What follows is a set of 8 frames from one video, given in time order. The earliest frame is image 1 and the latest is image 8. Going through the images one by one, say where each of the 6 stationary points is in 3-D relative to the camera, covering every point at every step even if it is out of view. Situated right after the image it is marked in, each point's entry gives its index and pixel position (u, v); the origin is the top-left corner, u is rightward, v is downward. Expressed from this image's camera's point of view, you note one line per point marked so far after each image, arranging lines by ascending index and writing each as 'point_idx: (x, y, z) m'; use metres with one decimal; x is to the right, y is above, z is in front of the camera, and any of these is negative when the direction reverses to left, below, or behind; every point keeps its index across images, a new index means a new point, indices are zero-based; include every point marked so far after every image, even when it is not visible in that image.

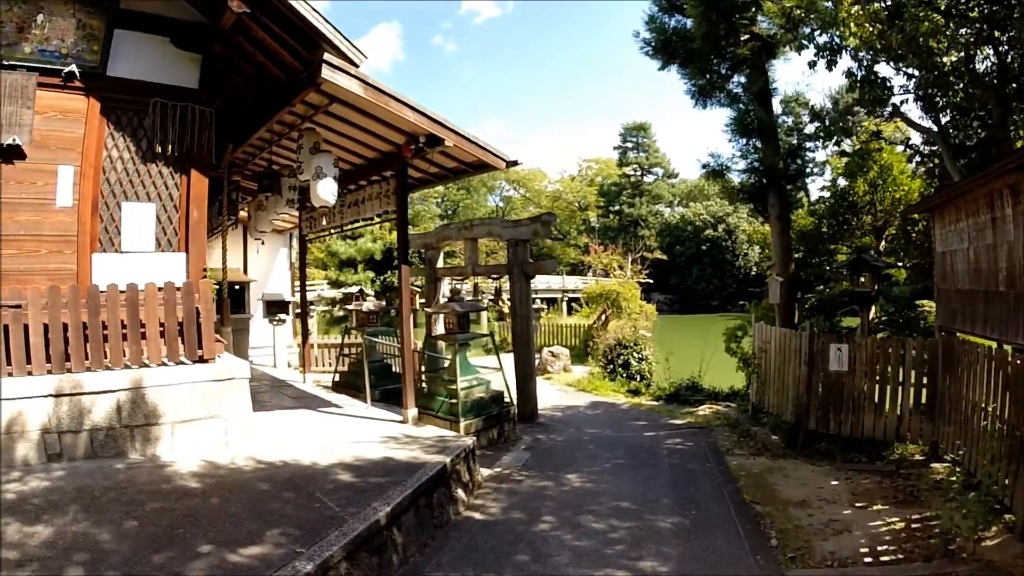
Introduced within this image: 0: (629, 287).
0: (+4.5, 0.0, +18.6) m
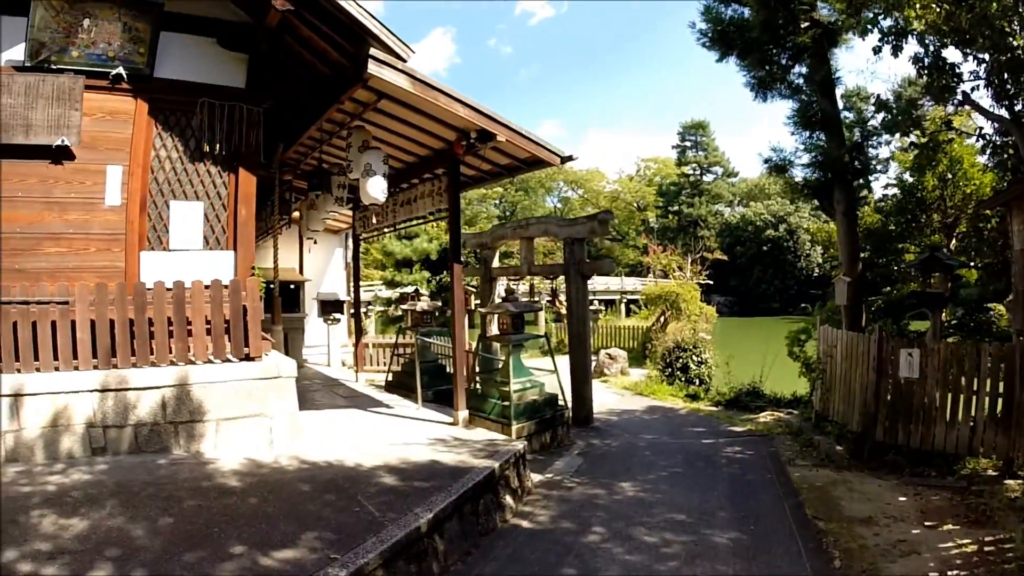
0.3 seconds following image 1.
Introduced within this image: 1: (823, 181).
0: (+6.2, 0.0, +17.8) m
1: (+6.2, +2.1, +10.4) m
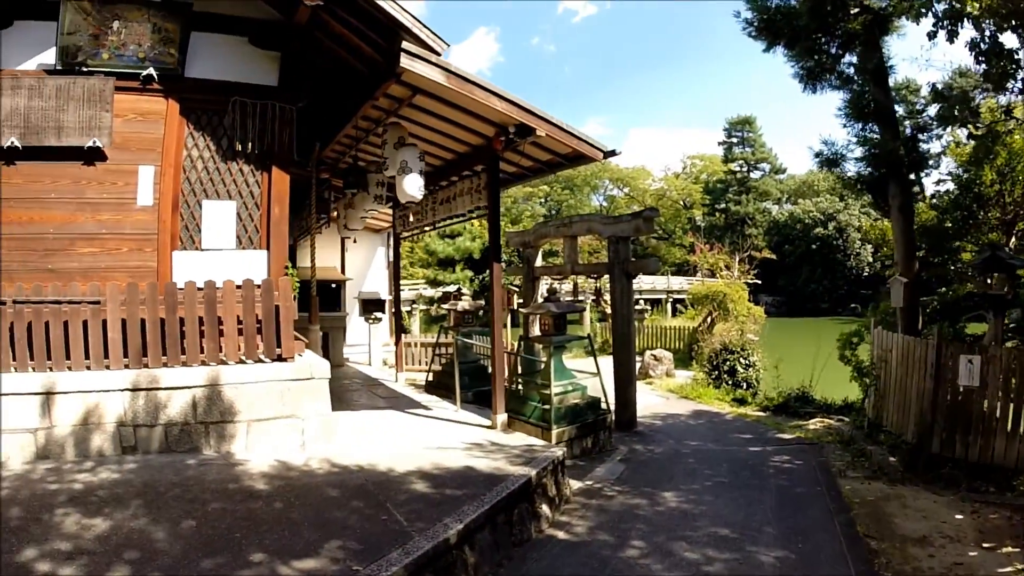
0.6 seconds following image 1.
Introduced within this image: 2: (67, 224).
0: (+7.4, 0.0, +17.0) m
1: (+6.9, +2.1, +9.6) m
2: (-3.9, +0.6, +4.5) m
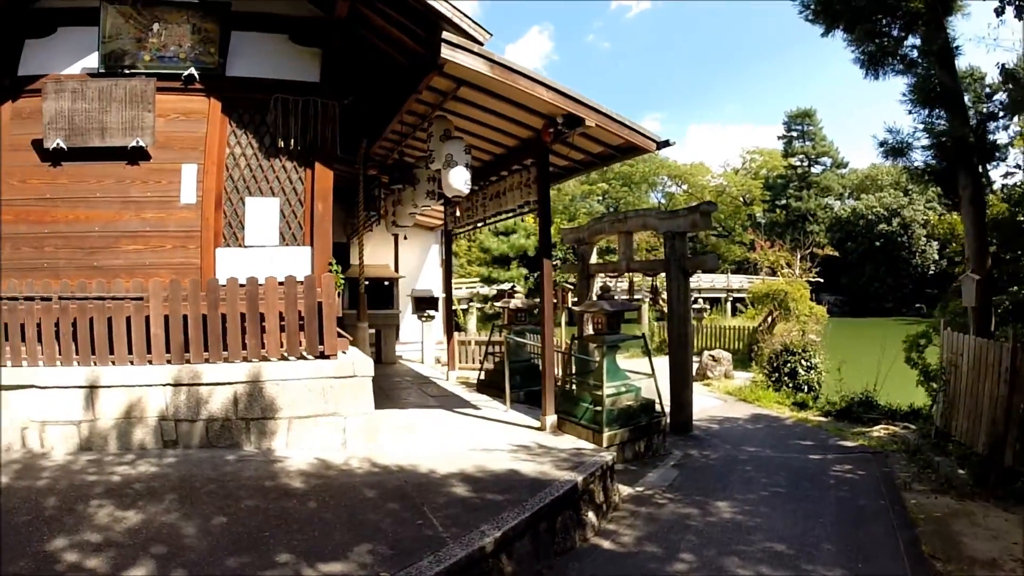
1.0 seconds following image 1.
0: (+8.9, +0.1, +15.9) m
1: (+7.7, +2.1, +8.7) m
2: (-3.6, +0.6, +4.6) m
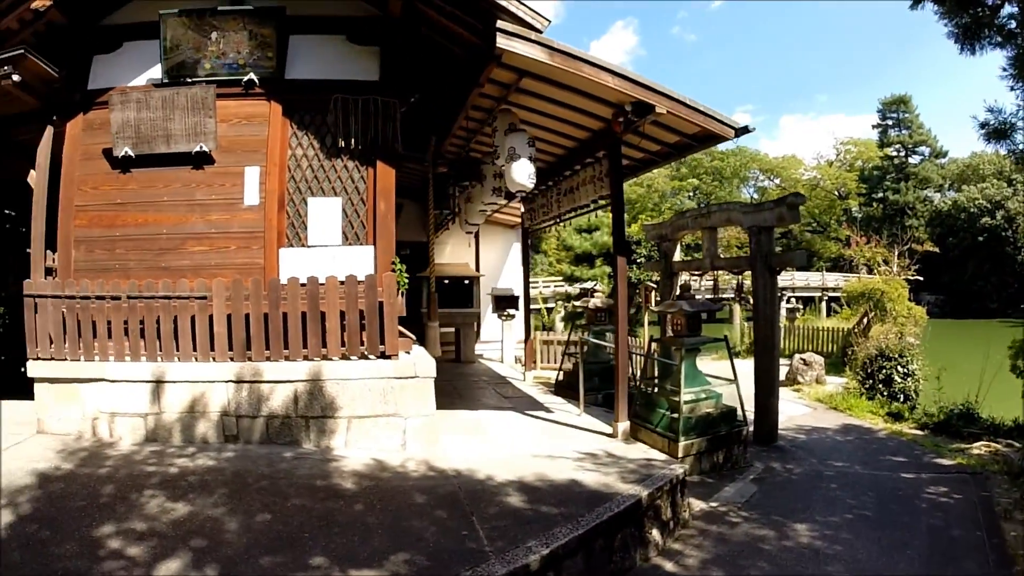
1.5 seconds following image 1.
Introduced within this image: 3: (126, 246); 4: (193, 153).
0: (+10.7, 0.0, +14.5) m
1: (+8.6, +2.1, +7.4) m
2: (-3.1, +0.6, +4.8) m
3: (-3.5, +0.4, +4.7) m
4: (-2.9, +1.2, +4.7) m
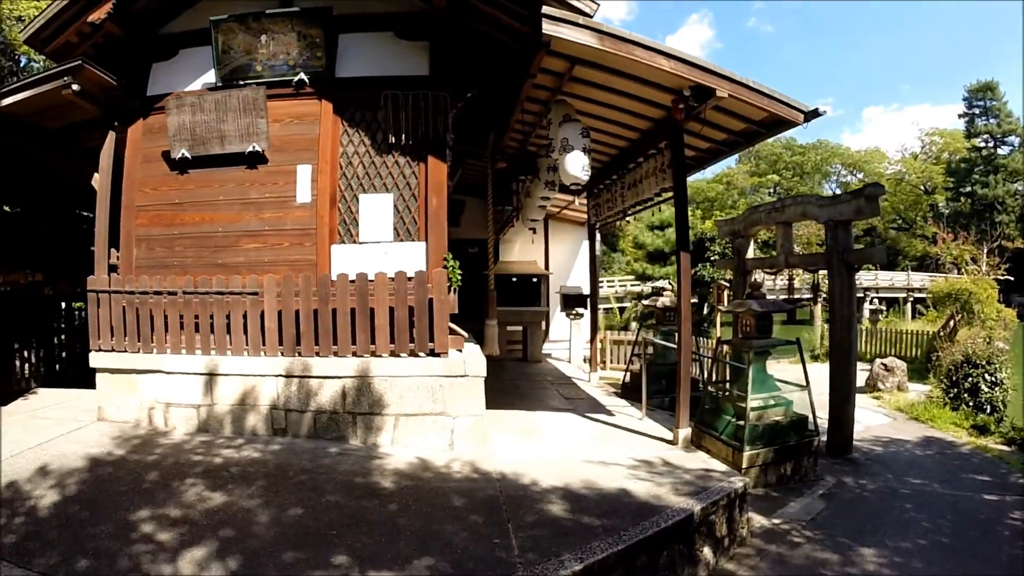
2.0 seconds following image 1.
0: (+12.0, 0.0, +13.2) m
1: (+9.2, +2.0, +6.4) m
2: (-2.7, +0.6, +5.0) m
3: (-3.1, +0.4, +4.9) m
4: (-2.6, +1.3, +4.9) m
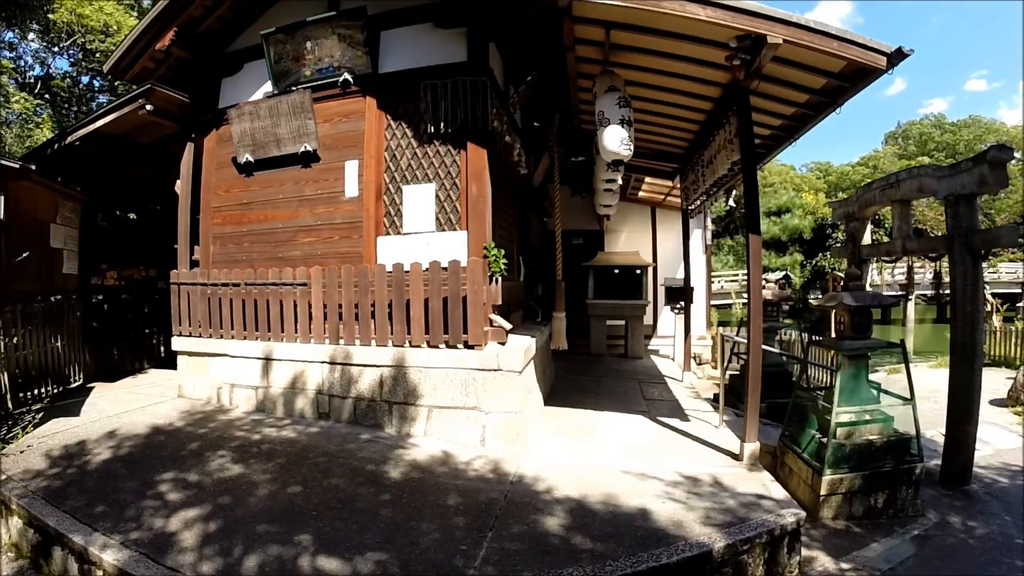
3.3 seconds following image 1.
0: (+13.9, +0.2, +9.9) m
1: (+9.6, +2.1, +3.9) m
2: (-2.3, +0.7, +5.4) m
3: (-2.7, +0.5, +5.4) m
4: (-2.2, +1.4, +5.2) m
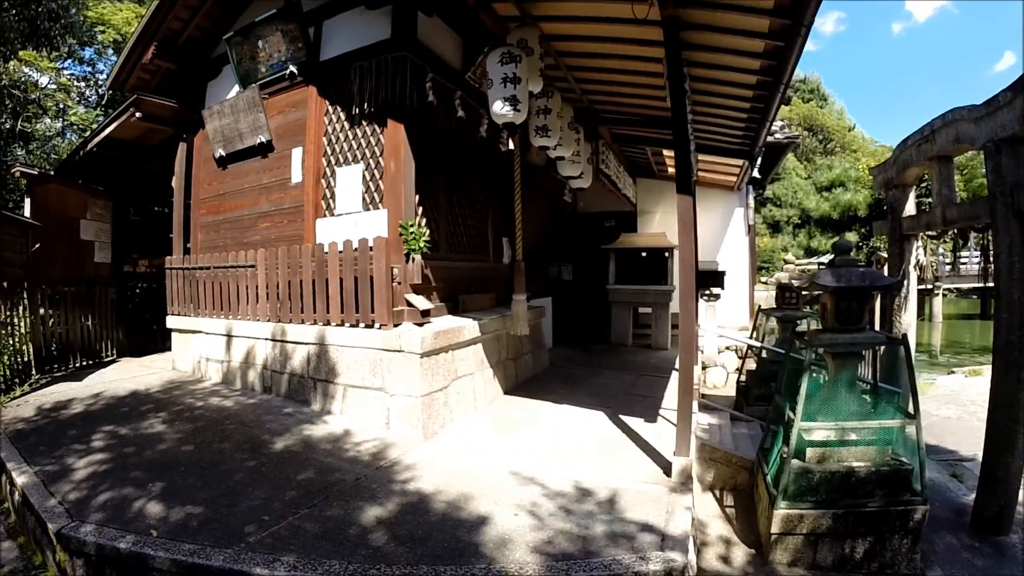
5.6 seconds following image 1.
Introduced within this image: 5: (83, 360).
0: (+14.1, +0.4, +5.5) m
1: (+8.2, +2.2, +1.0) m
2: (-2.8, +0.9, +5.8) m
3: (-3.2, +0.7, +5.9) m
4: (-2.7, +1.5, +5.6) m
5: (-4.8, -0.8, +5.8) m
